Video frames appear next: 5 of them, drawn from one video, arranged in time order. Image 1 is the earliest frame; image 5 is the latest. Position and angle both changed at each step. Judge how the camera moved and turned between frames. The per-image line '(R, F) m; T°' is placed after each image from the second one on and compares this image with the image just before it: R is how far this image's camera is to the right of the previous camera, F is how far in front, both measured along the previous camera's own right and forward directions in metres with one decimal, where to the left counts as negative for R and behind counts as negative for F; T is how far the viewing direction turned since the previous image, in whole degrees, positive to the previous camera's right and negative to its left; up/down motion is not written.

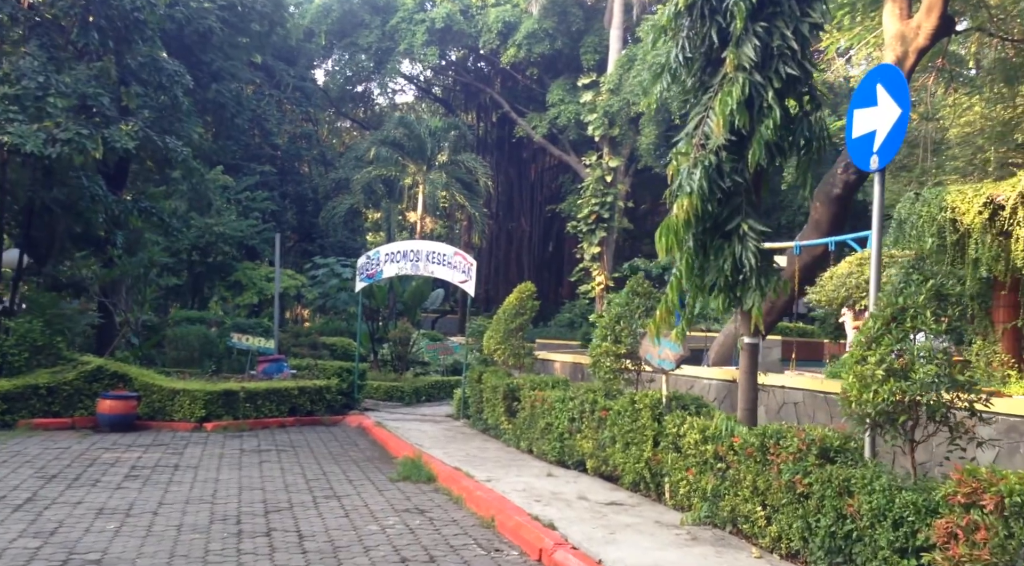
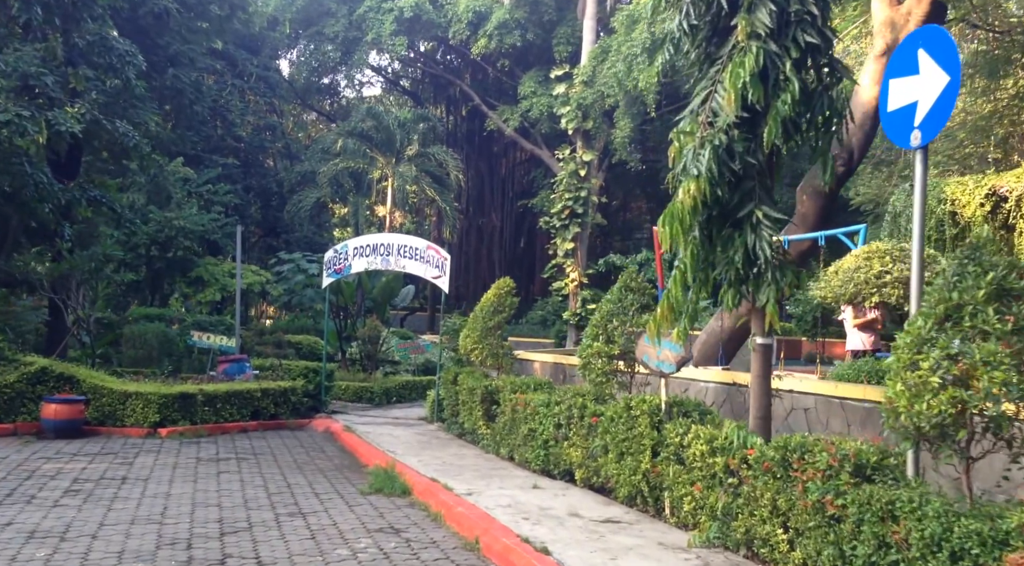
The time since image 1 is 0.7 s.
(-0.1, +0.7) m; +2°
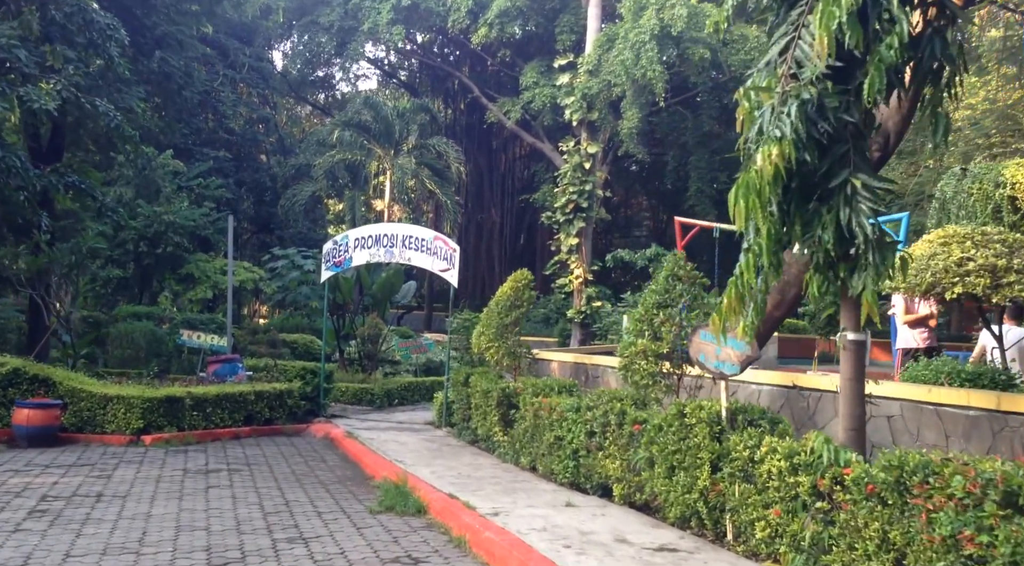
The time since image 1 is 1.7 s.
(-0.3, +1.0) m; 0°
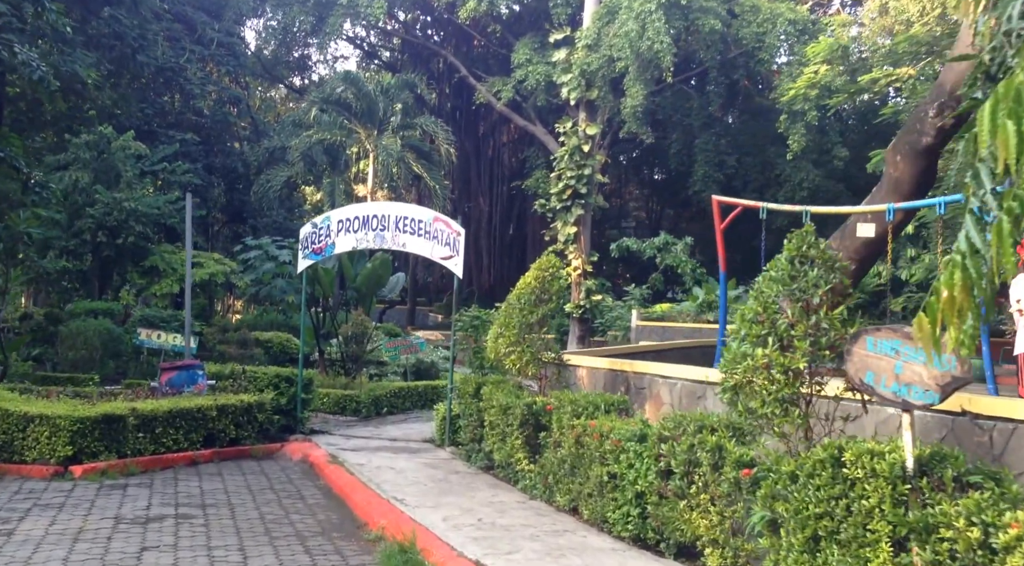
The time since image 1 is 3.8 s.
(-0.4, +2.1) m; +1°
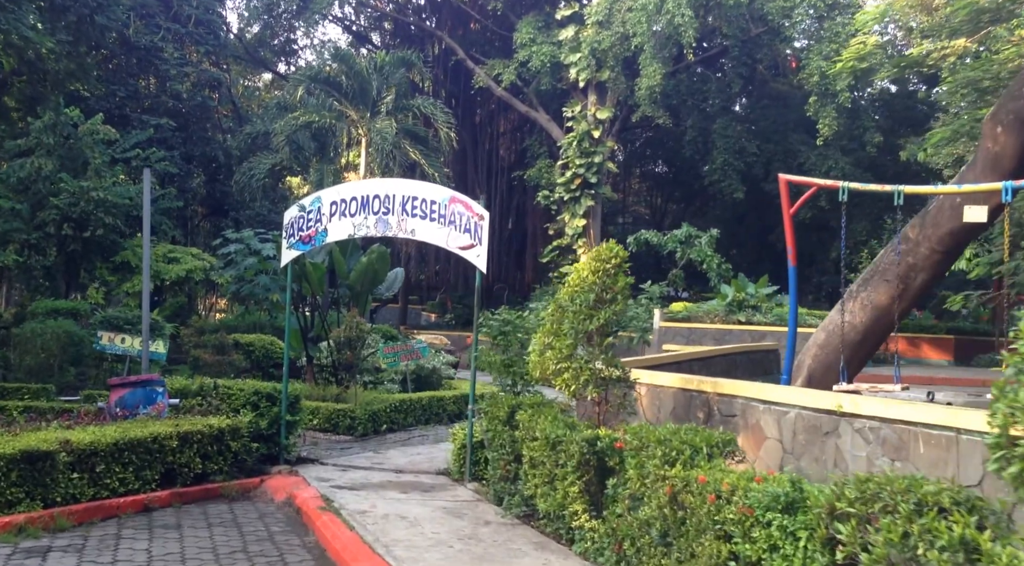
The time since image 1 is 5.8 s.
(-0.5, +2.0) m; +1°
